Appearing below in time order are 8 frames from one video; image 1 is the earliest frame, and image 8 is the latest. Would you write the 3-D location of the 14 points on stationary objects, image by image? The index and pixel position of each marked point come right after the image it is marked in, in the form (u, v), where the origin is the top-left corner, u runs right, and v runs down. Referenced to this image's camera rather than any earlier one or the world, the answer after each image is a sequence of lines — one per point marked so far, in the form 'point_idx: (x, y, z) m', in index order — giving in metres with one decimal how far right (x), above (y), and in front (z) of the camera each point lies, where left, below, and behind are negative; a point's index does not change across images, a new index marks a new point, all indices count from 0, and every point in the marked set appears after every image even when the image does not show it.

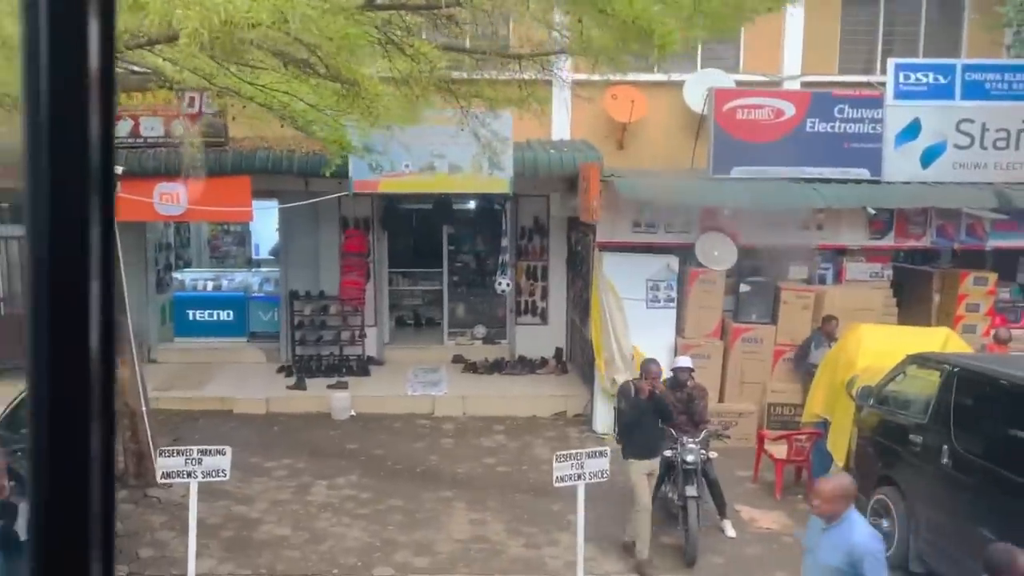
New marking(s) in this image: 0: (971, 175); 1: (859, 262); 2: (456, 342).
0: (+5.8, +1.4, +10.8) m
1: (+4.5, +0.3, +10.9) m
2: (-0.9, -0.8, +13.1) m
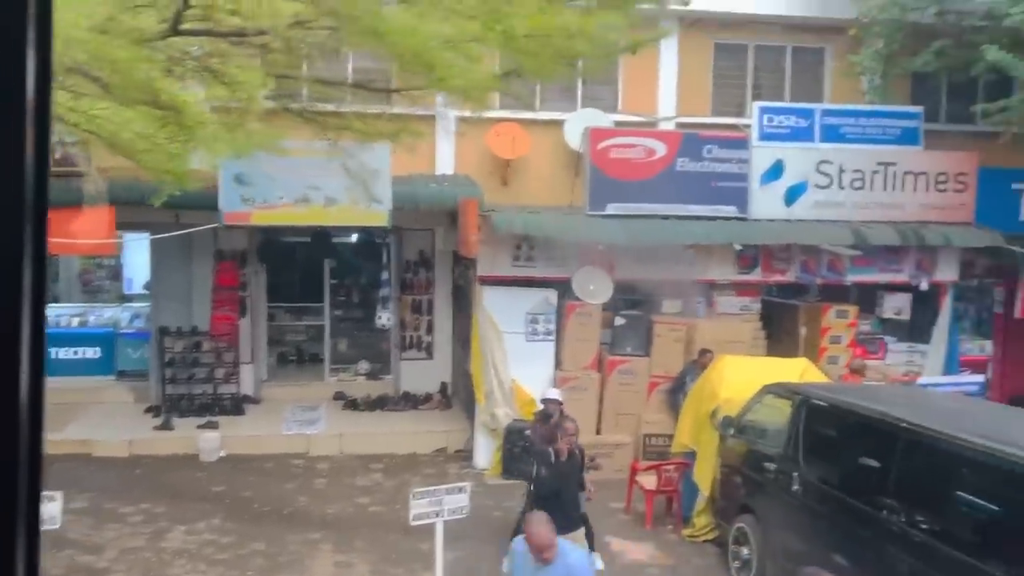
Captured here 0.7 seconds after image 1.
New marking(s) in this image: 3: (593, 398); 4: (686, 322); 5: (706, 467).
0: (+4.3, +1.0, +11.3) m
1: (+2.9, -0.1, +11.3) m
2: (-2.7, -1.4, +12.8) m
3: (+1.0, -1.4, +10.4) m
4: (+2.2, -0.4, +10.7) m
5: (+1.9, -1.8, +8.4) m
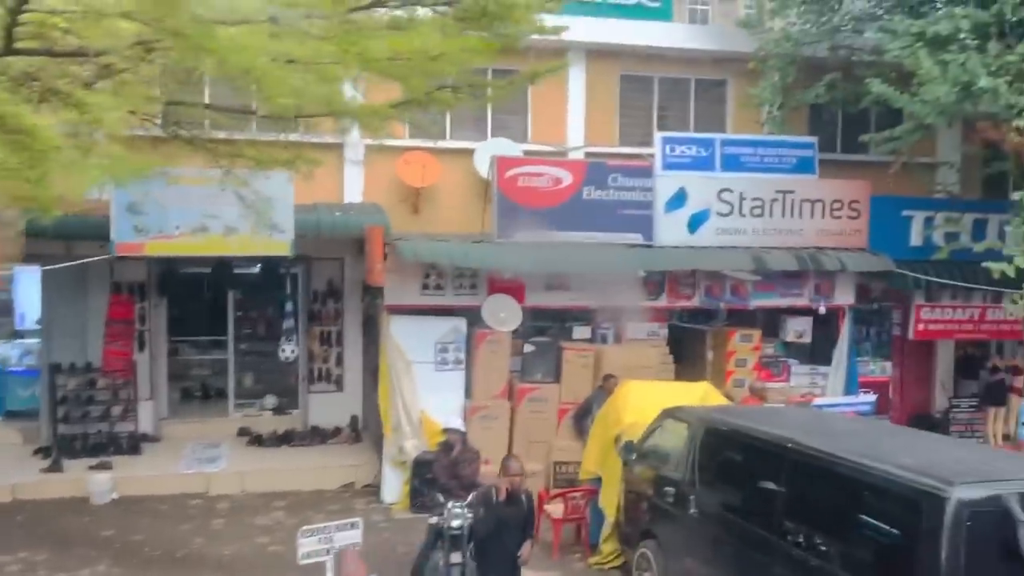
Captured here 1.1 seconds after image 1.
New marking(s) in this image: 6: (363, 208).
0: (+3.0, +0.6, +11.6) m
1: (+1.7, -0.4, +11.4) m
2: (-4.0, -1.8, +12.4) m
3: (-0.1, -1.7, +10.3) m
4: (+1.0, -0.8, +10.7) m
5: (+1.0, -2.0, +8.4) m
6: (-1.9, +1.0, +10.7) m
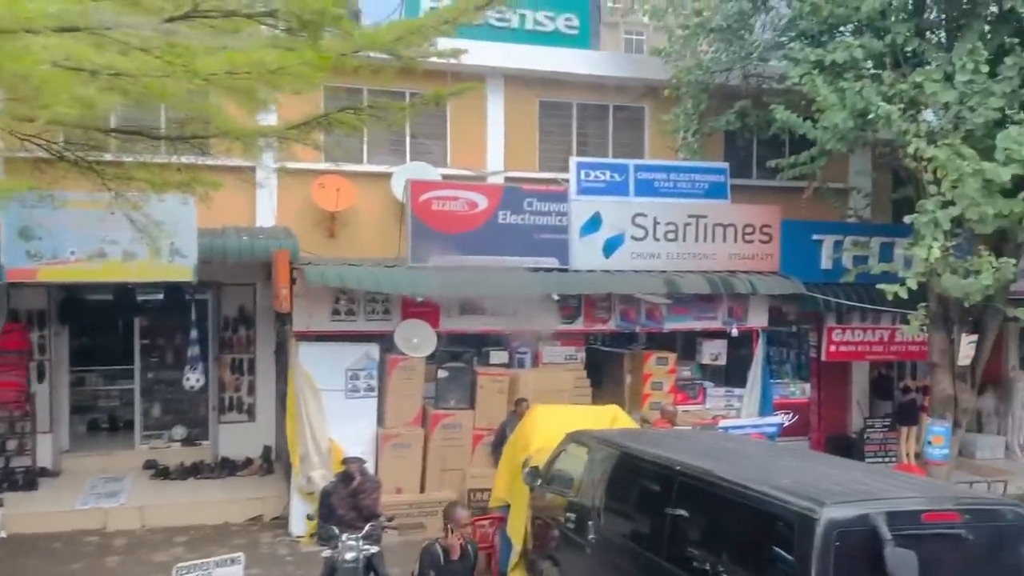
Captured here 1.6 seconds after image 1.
0: (+1.9, +0.3, +11.7) m
1: (+0.6, -0.8, +11.4) m
2: (-5.1, -2.2, +12.0) m
3: (-1.1, -2.0, +10.1) m
4: (-0.1, -1.1, +10.6) m
5: (+0.1, -2.3, +8.2) m
6: (-3.0, +0.7, +10.5) m
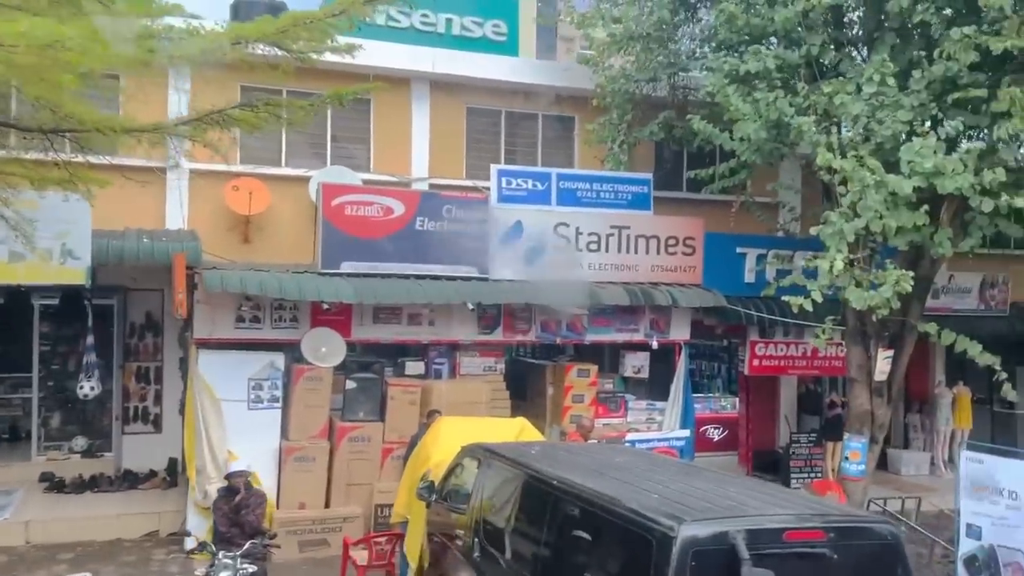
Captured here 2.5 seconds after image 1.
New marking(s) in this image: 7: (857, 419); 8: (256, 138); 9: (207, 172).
0: (+0.8, +0.2, +11.5) m
1: (-0.5, -0.9, +11.1) m
2: (-6.3, -2.3, +11.4) m
3: (-2.2, -2.1, +9.8) m
4: (-1.1, -1.2, +10.3) m
5: (-0.9, -2.3, +7.9) m
6: (-4.0, +0.6, +10.1) m
7: (+4.4, -1.7, +10.8) m
8: (-3.7, +2.2, +12.2) m
9: (-4.2, +1.6, +11.7) m
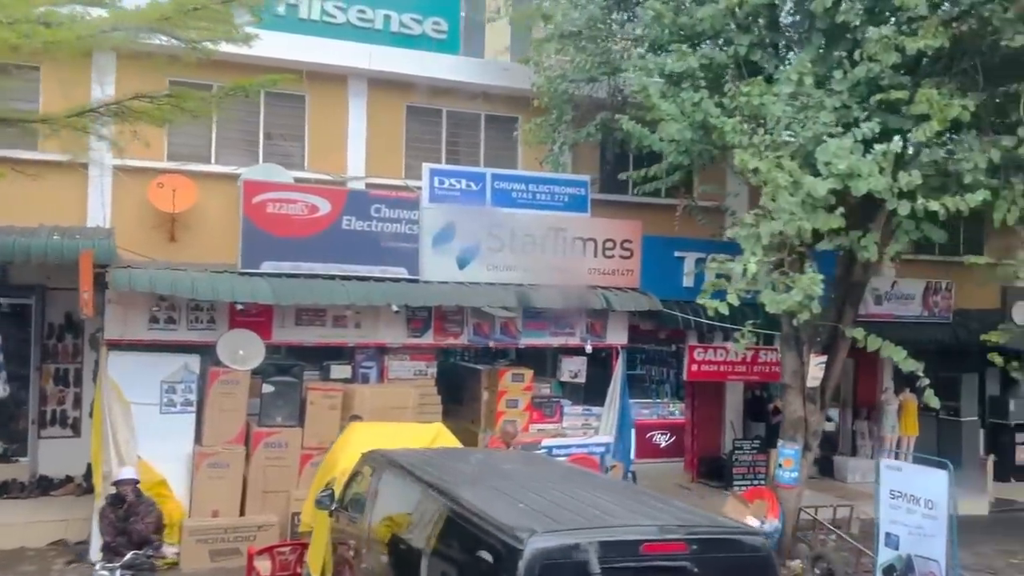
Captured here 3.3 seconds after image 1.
0: (-0.1, +0.1, +11.3) m
1: (-1.4, -0.9, +10.8) m
2: (-7.2, -2.3, +11.0) m
3: (-3.1, -2.1, +9.4) m
4: (-2.0, -1.2, +10.0) m
5: (-1.7, -2.3, +7.6) m
6: (-4.9, +0.6, +9.7) m
7: (+3.5, -1.7, +10.7) m
8: (-4.6, +2.2, +11.9) m
9: (-5.1, +1.6, +11.4) m
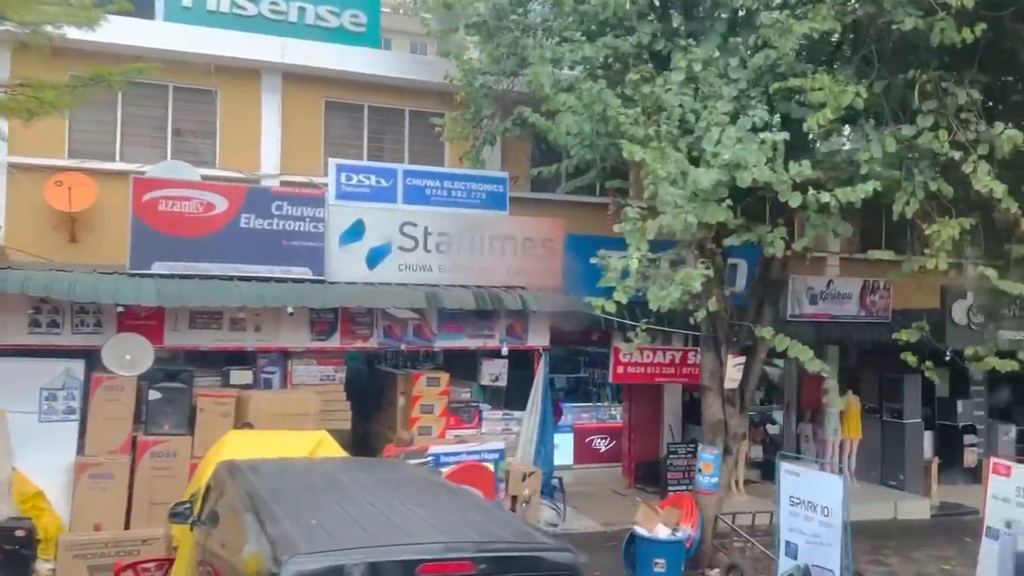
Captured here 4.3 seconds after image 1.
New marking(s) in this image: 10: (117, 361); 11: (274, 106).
0: (-1.3, +0.1, +10.9) m
1: (-2.5, -0.9, +10.4) m
2: (-8.3, -2.3, +10.5) m
3: (-4.1, -2.1, +9.0) m
4: (-3.1, -1.2, +9.6) m
5: (-2.8, -2.3, +7.2) m
6: (-6.0, +0.6, +9.3) m
7: (+2.4, -1.7, +10.3) m
8: (-5.7, +2.1, +11.4) m
9: (-6.3, +1.6, +10.9) m
10: (-4.3, -0.8, +9.3) m
11: (-3.4, +2.6, +12.2) m
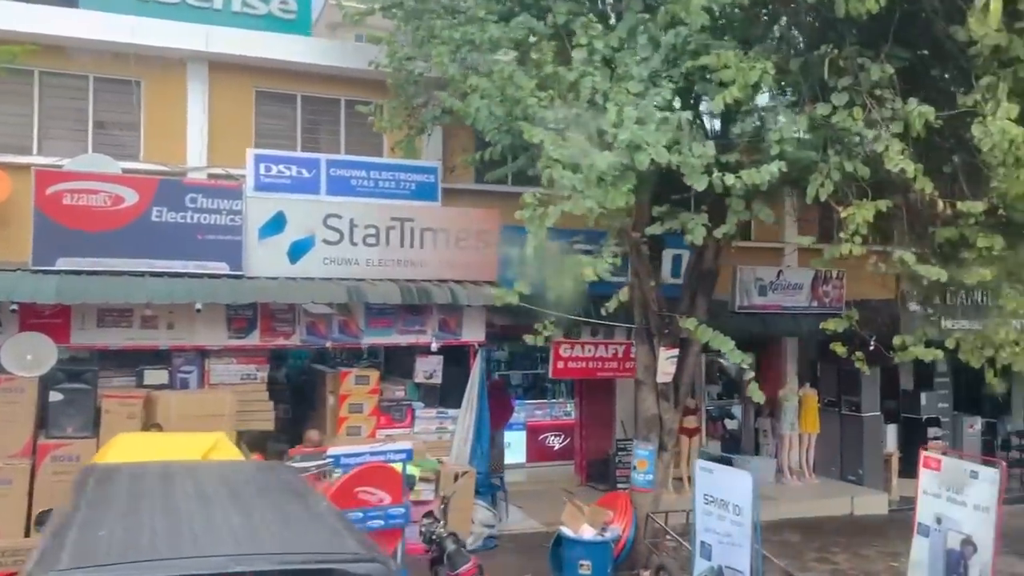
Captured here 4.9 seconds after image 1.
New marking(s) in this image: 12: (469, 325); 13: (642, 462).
0: (-2.1, +0.2, +10.5) m
1: (-3.4, -0.9, +10.0) m
2: (-9.1, -2.3, +10.0) m
3: (-5.0, -2.1, +8.6) m
4: (-4.0, -1.2, +9.2) m
5: (-3.6, -2.3, +6.8) m
6: (-6.8, +0.6, +8.8) m
7: (+1.6, -1.6, +10.0) m
8: (-6.6, +2.1, +11.0) m
9: (-7.2, +1.6, +10.5) m
10: (-5.2, -0.8, +8.9) m
11: (-4.3, +2.7, +11.8) m
12: (-0.6, -0.5, +11.2) m
13: (+1.5, -2.0, +9.7) m
